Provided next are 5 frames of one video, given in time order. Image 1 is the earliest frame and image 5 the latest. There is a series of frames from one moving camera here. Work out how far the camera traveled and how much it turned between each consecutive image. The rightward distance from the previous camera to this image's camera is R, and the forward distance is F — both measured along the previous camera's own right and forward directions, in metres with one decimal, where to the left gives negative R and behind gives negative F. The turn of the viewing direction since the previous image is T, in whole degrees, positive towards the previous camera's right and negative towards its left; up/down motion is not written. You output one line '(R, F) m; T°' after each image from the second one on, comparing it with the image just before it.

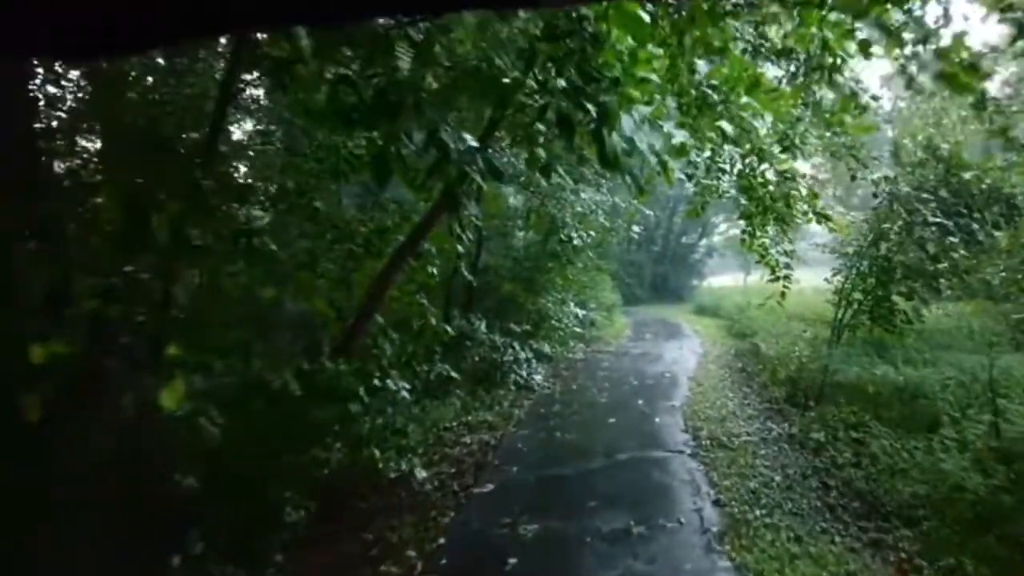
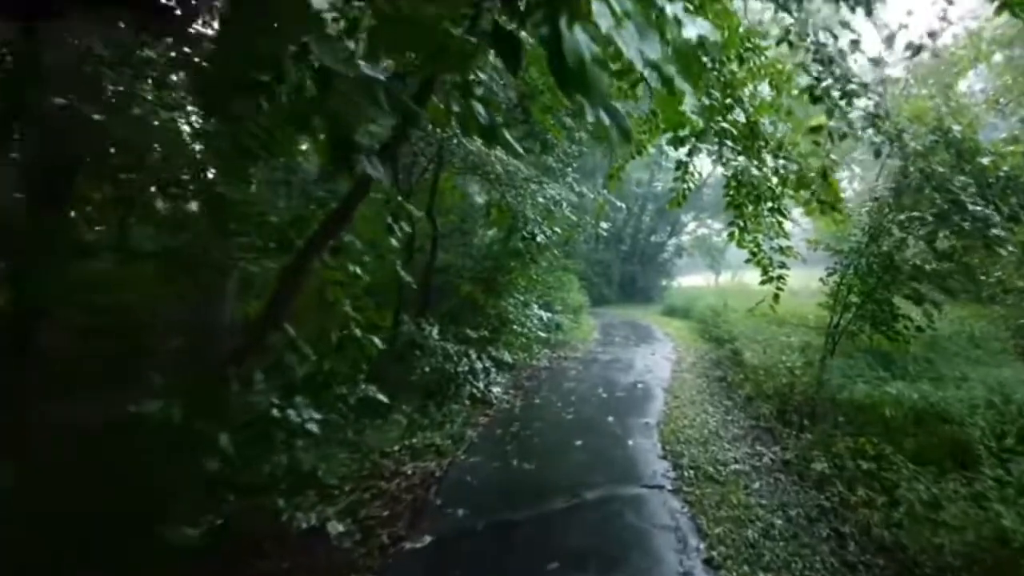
(+0.2, +1.1) m; +2°
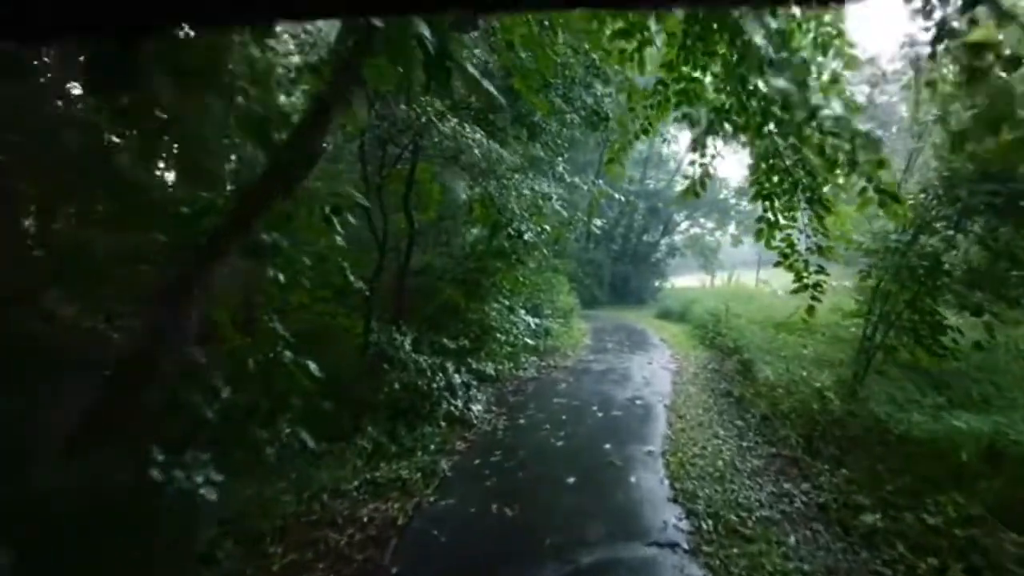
(+0.1, +1.1) m; +1°
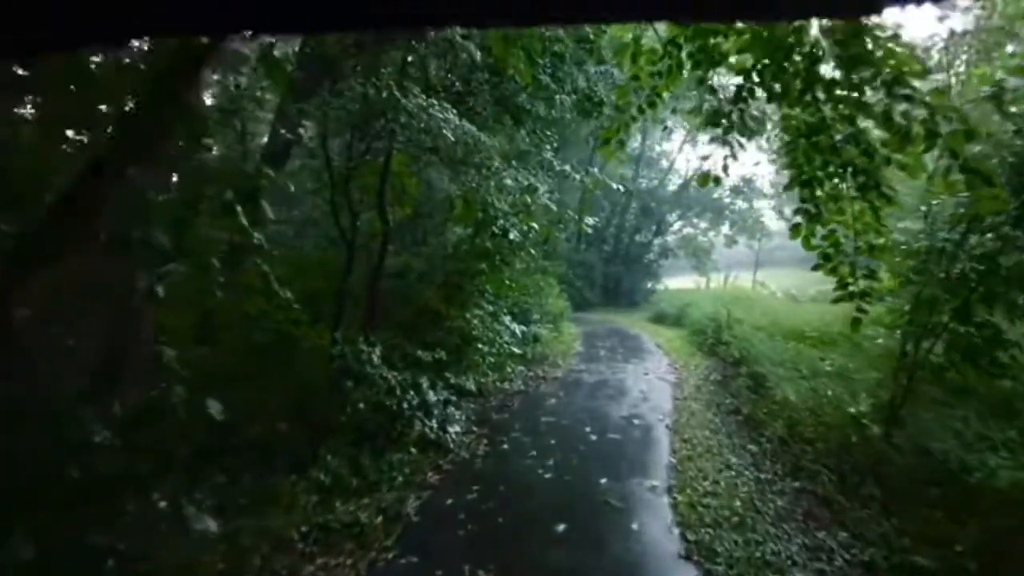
(+0.1, +1.0) m; +1°
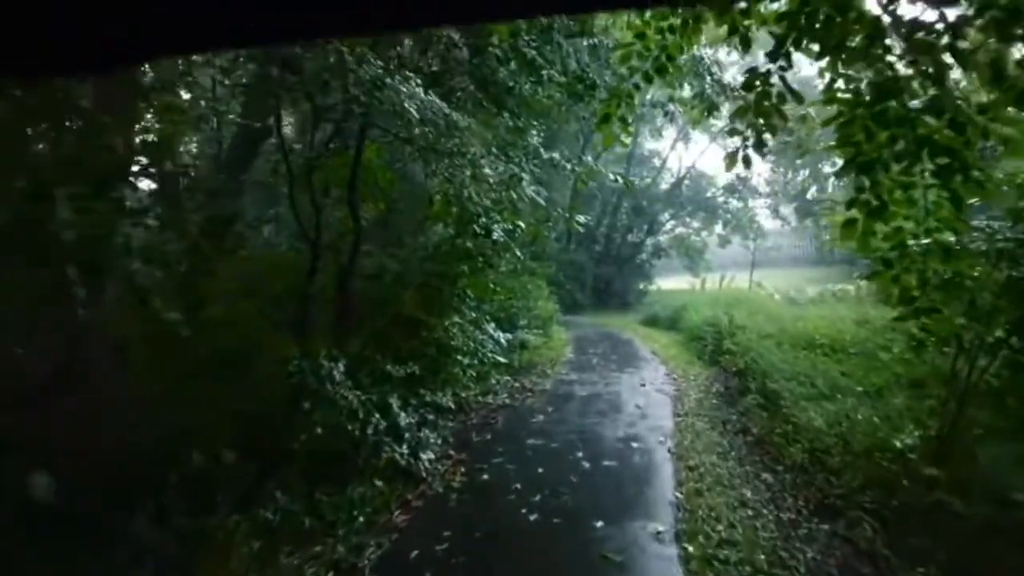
(+0.1, +0.9) m; +1°
